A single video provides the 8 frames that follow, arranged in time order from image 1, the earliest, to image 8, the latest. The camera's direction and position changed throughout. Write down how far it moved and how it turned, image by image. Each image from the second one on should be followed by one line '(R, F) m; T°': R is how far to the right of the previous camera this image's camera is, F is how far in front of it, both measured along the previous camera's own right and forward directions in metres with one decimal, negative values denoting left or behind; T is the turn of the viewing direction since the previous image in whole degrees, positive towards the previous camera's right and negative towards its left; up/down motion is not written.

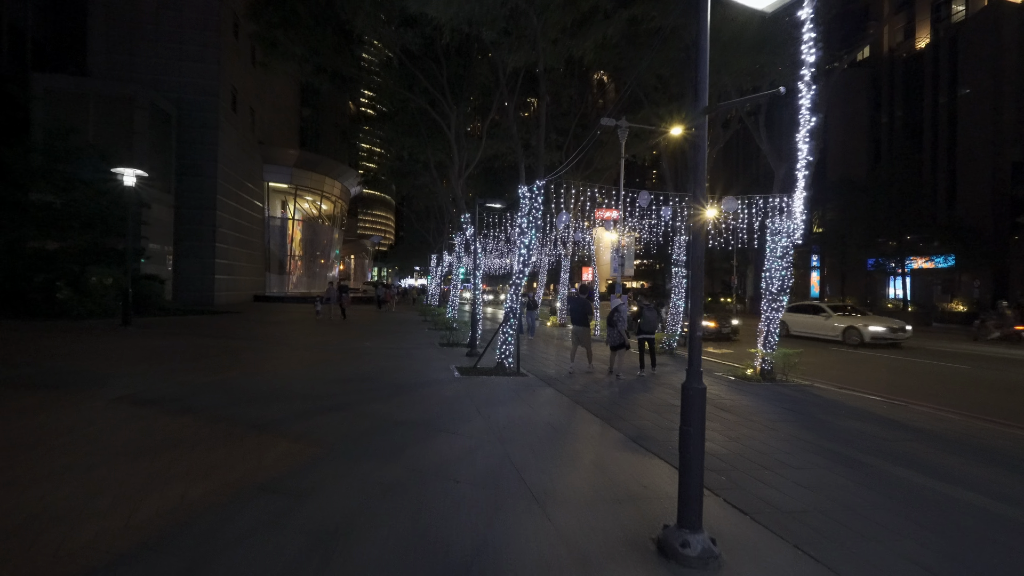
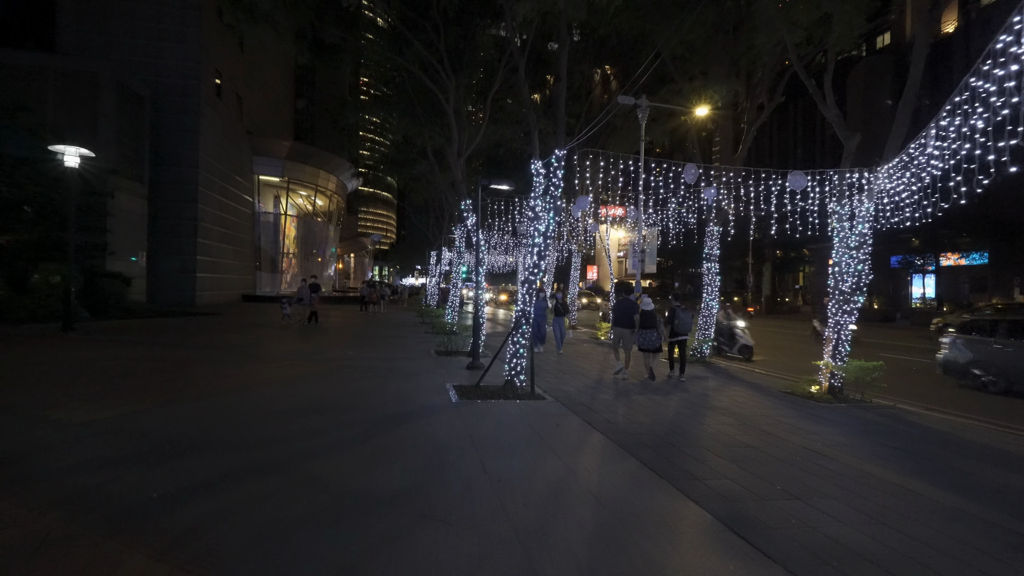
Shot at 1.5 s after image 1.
(-0.2, +2.5) m; 0°
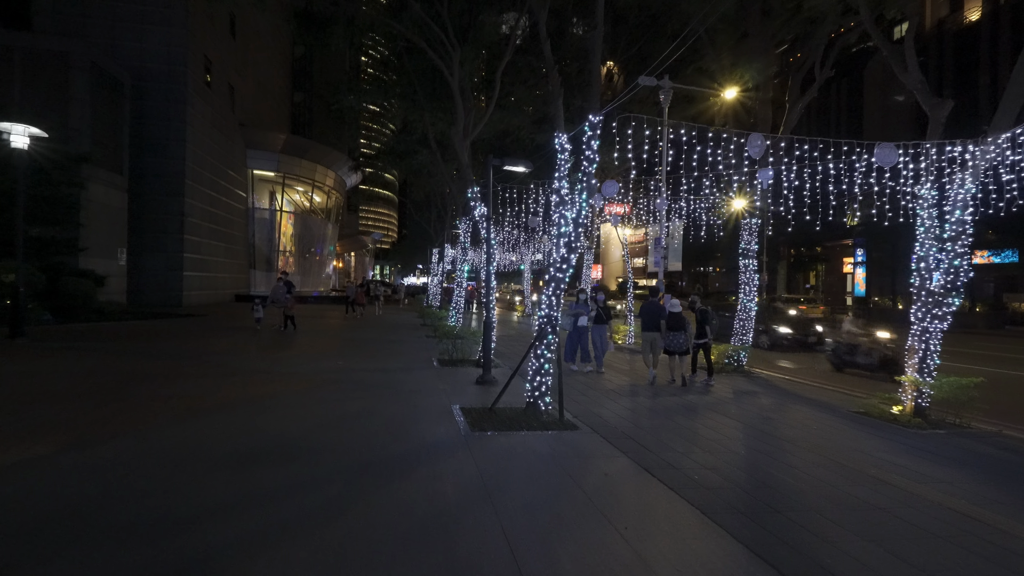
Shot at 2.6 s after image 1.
(-0.3, +1.9) m; 0°
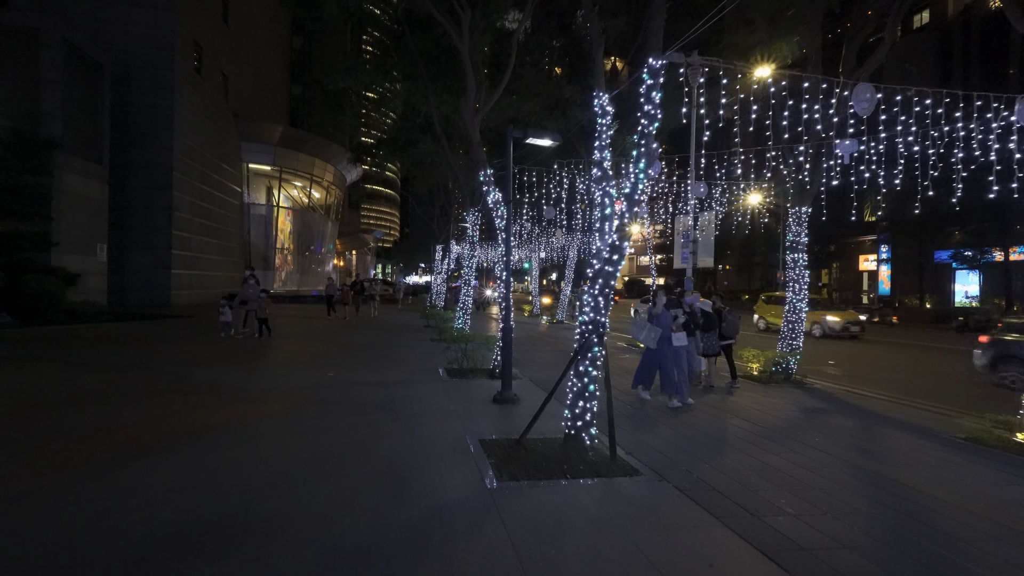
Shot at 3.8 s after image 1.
(-0.4, +1.8) m; 0°
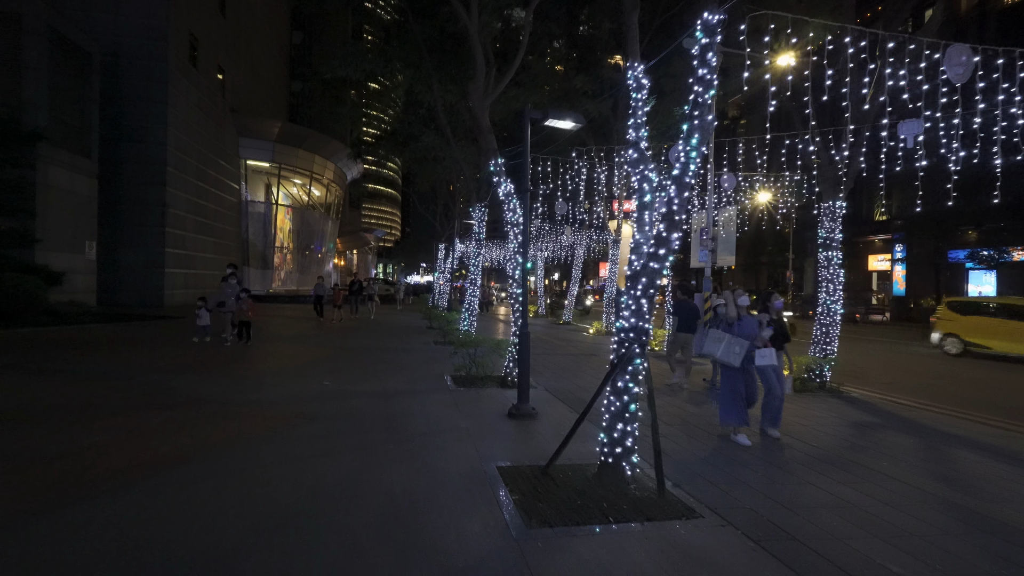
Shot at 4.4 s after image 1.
(-0.3, +1.0) m; 0°
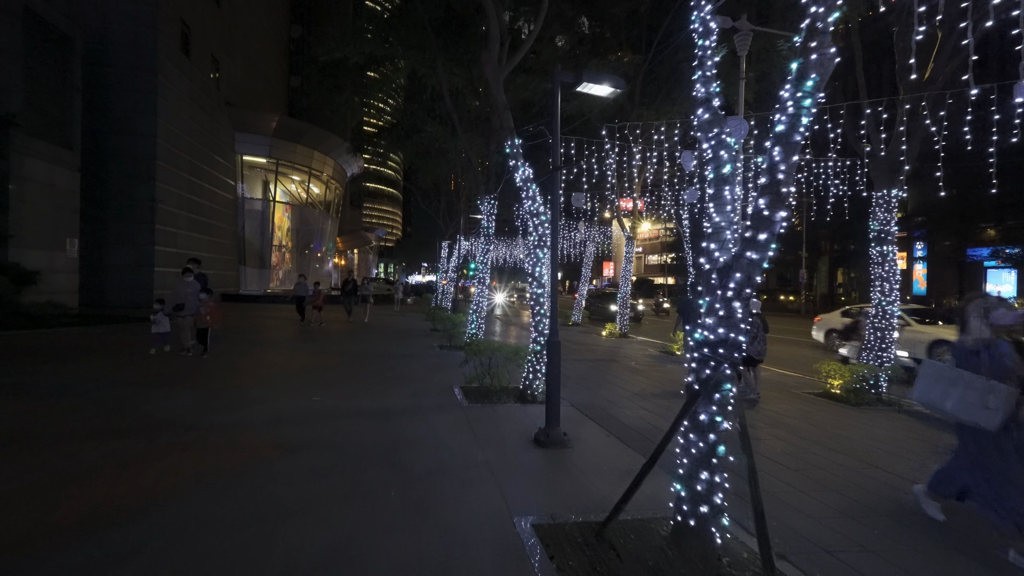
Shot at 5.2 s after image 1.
(-0.3, +1.3) m; 0°
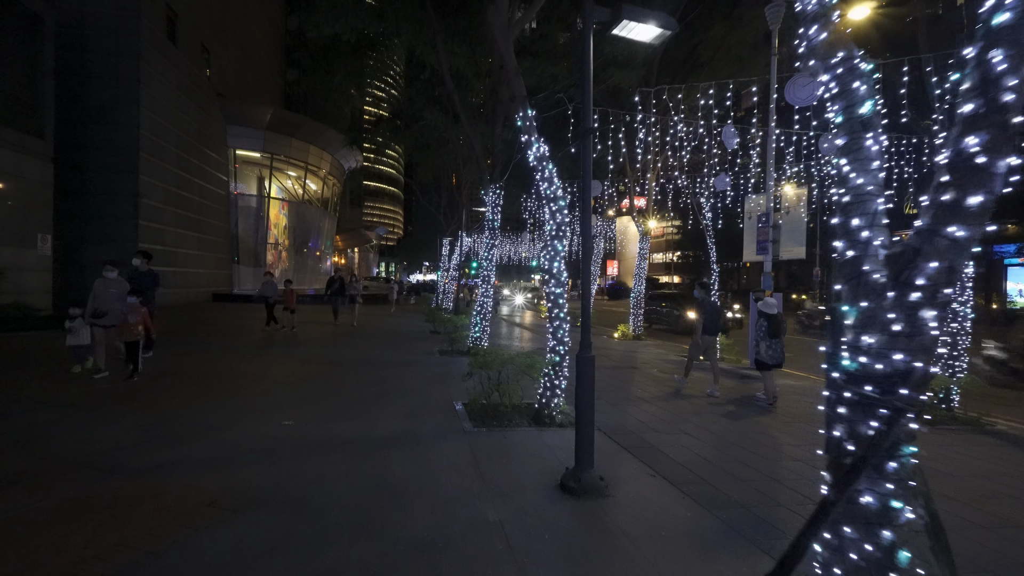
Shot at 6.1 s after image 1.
(-0.2, +1.5) m; 0°
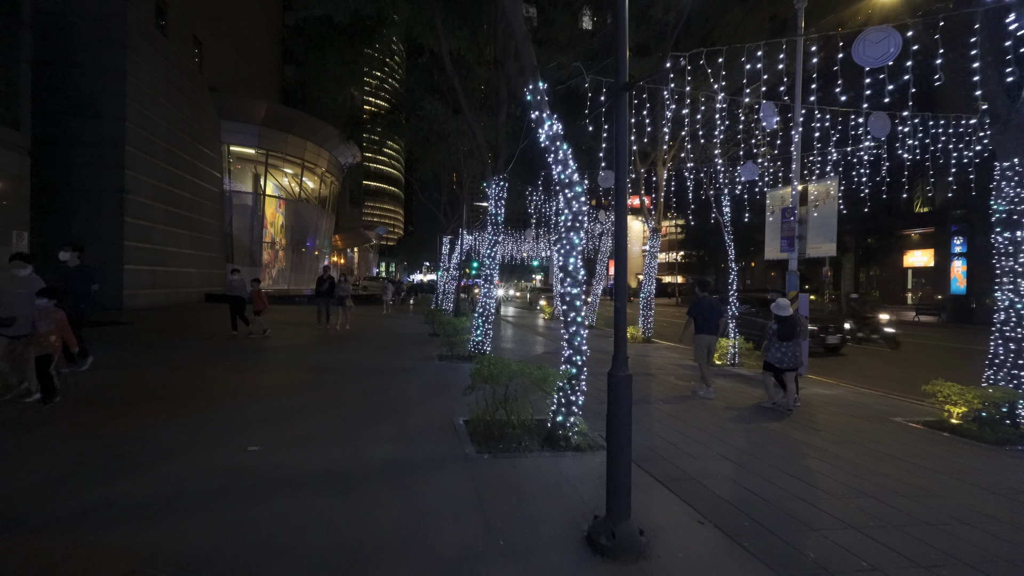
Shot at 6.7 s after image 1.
(-0.1, +1.1) m; 0°
